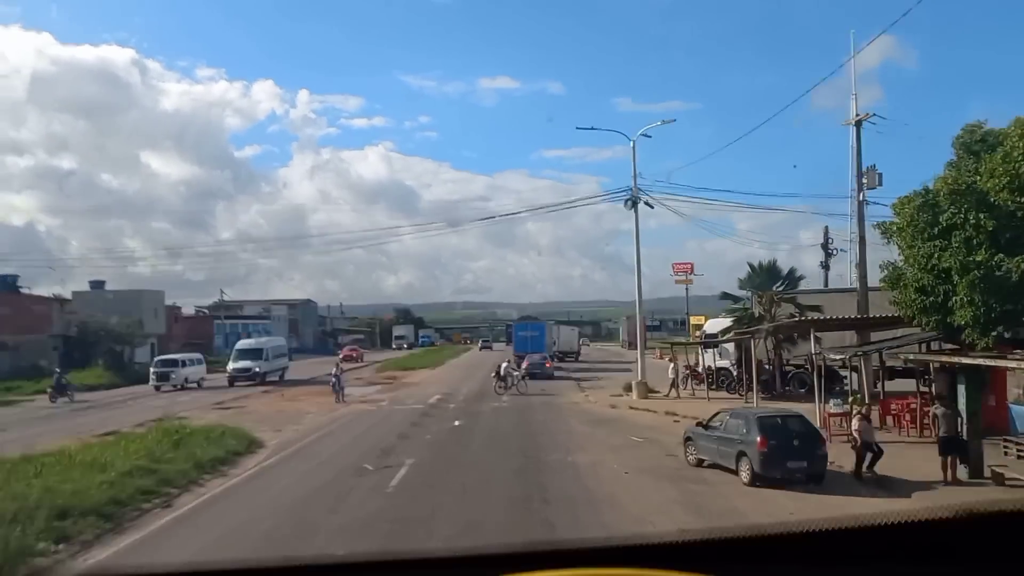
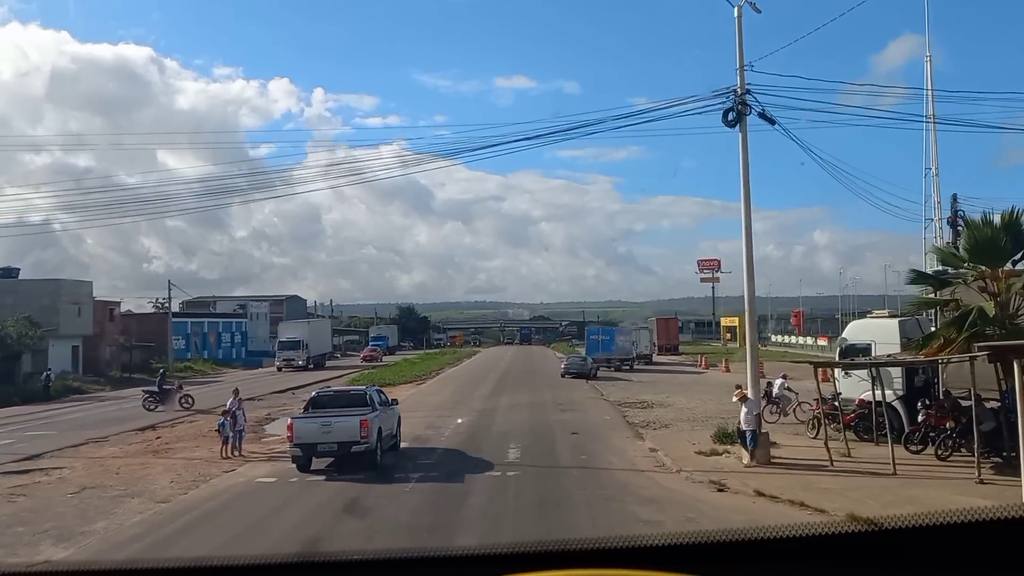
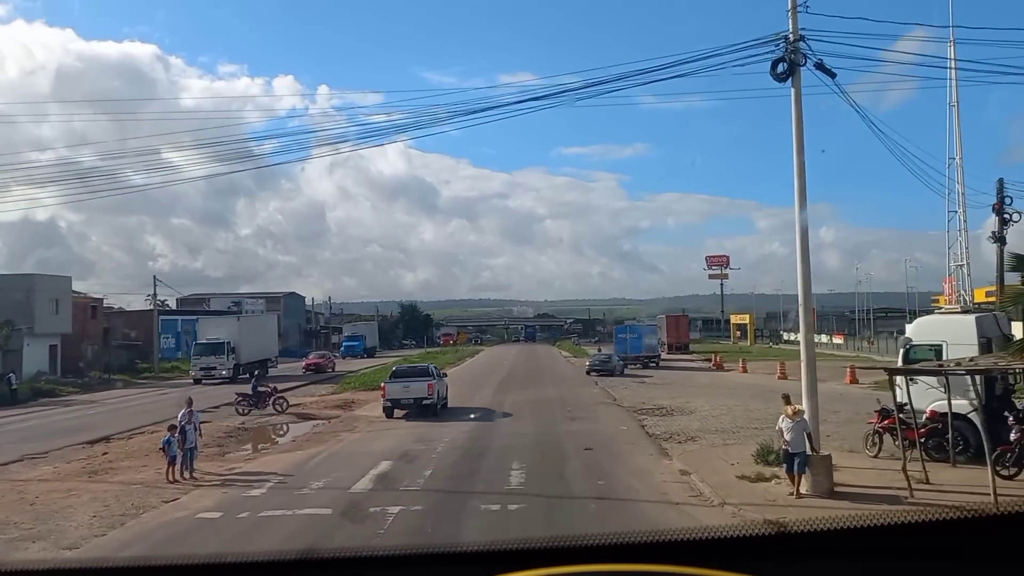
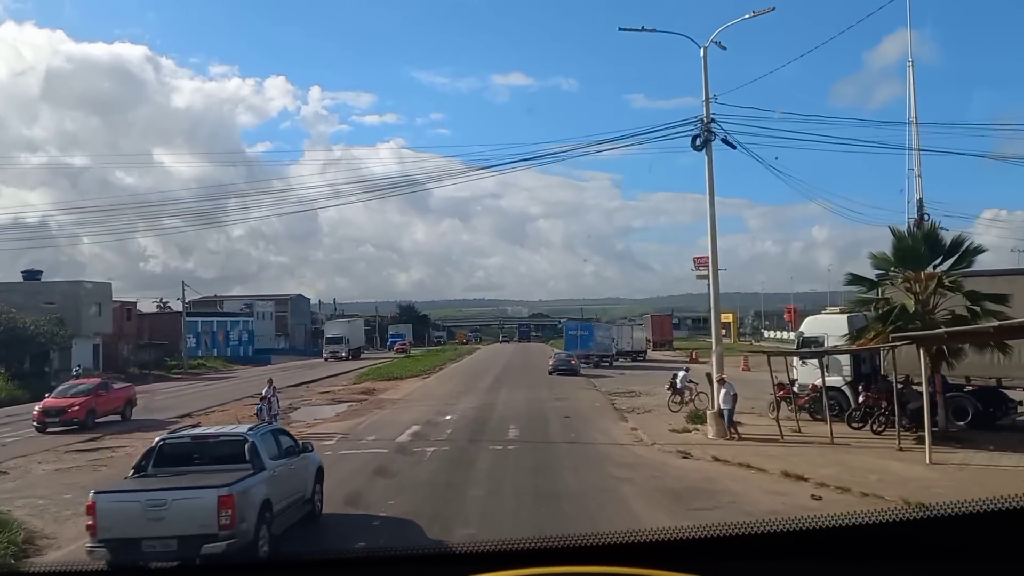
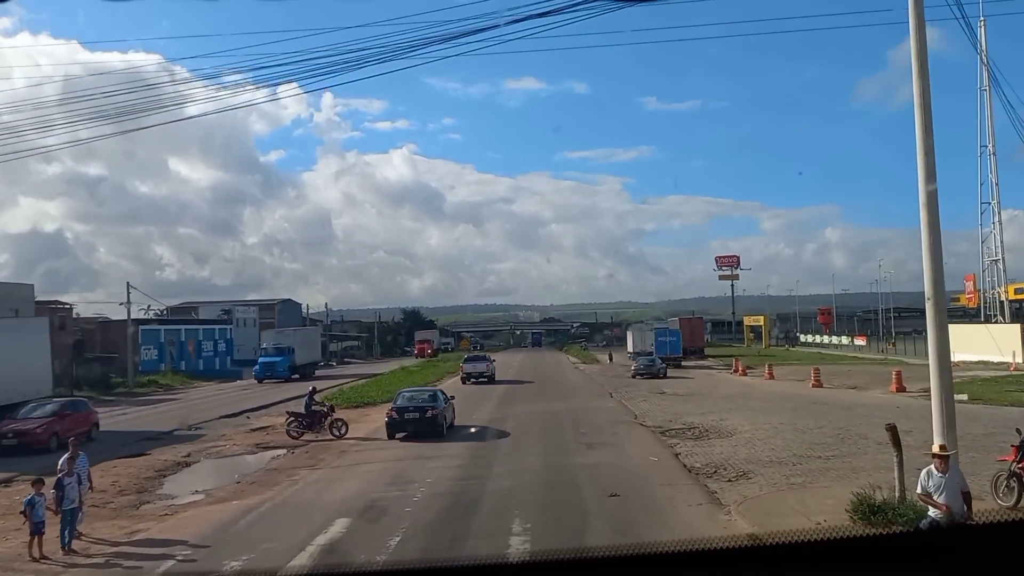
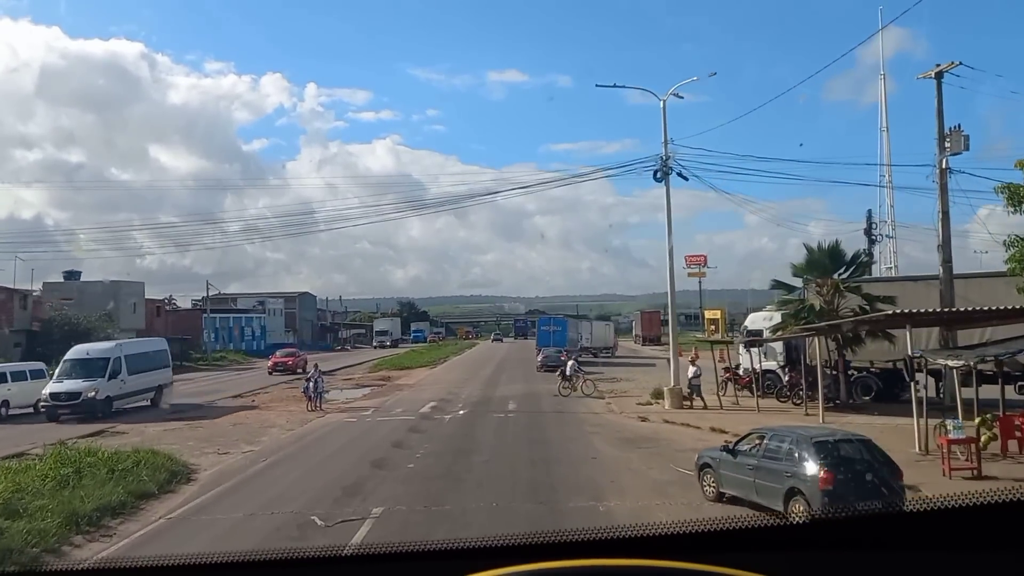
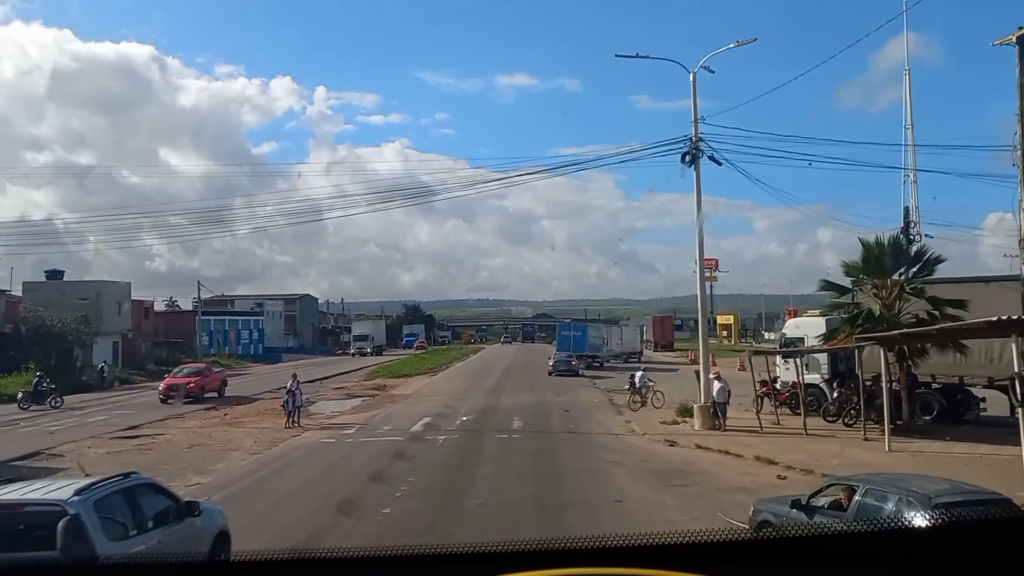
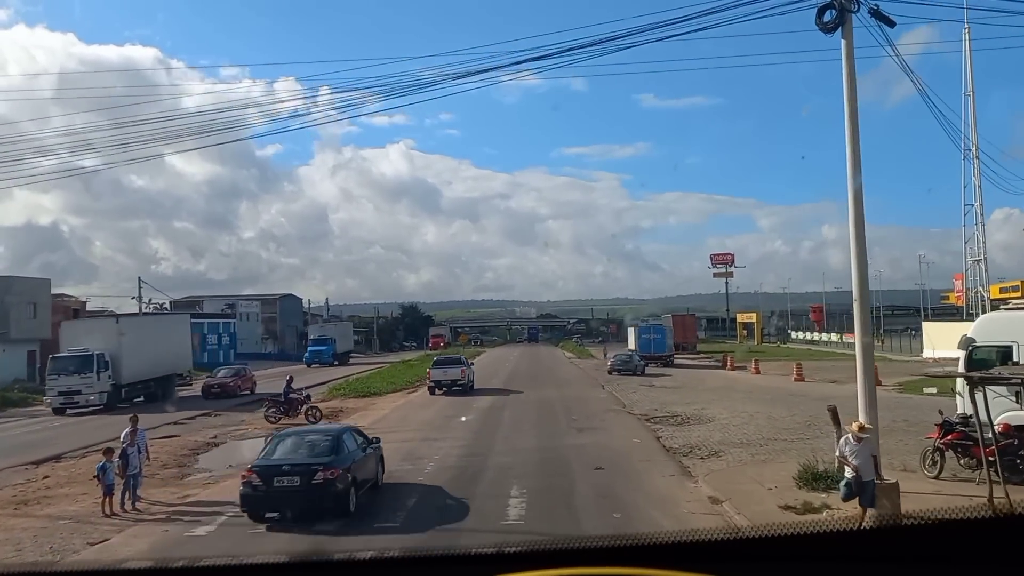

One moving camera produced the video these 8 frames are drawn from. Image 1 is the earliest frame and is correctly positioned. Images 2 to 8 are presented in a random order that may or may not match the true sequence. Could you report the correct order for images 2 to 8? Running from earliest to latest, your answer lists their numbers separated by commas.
6, 7, 4, 2, 3, 8, 5
